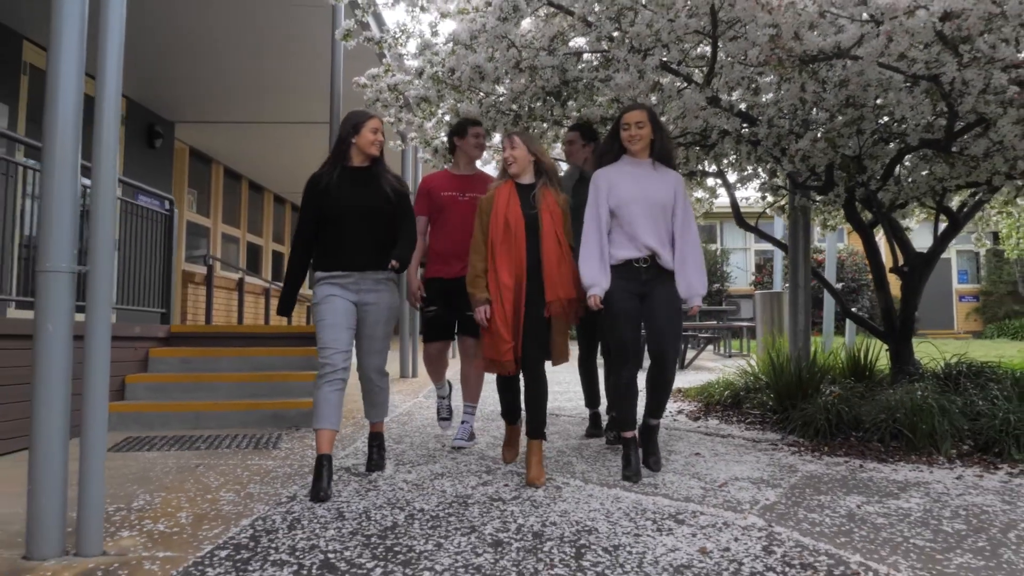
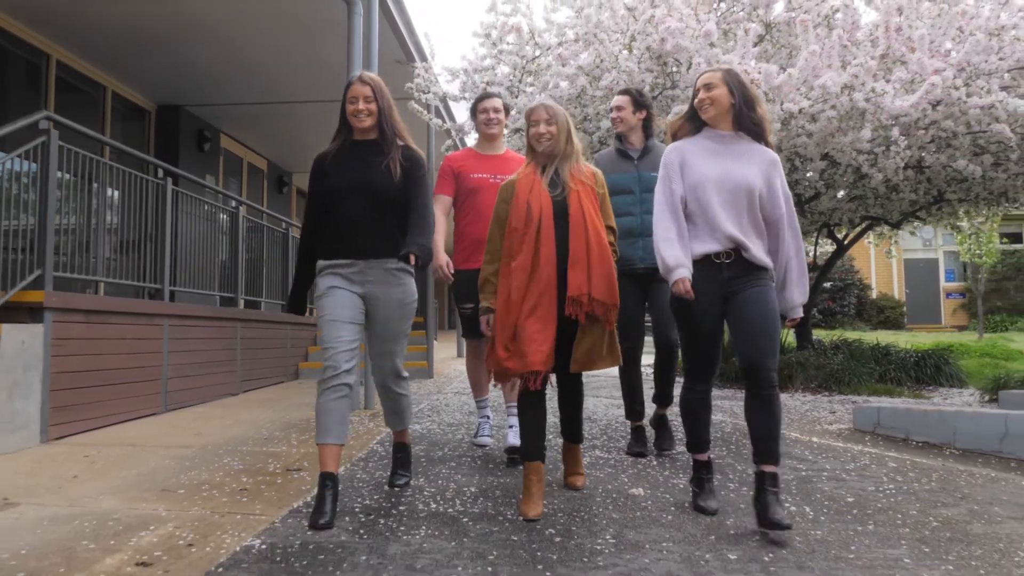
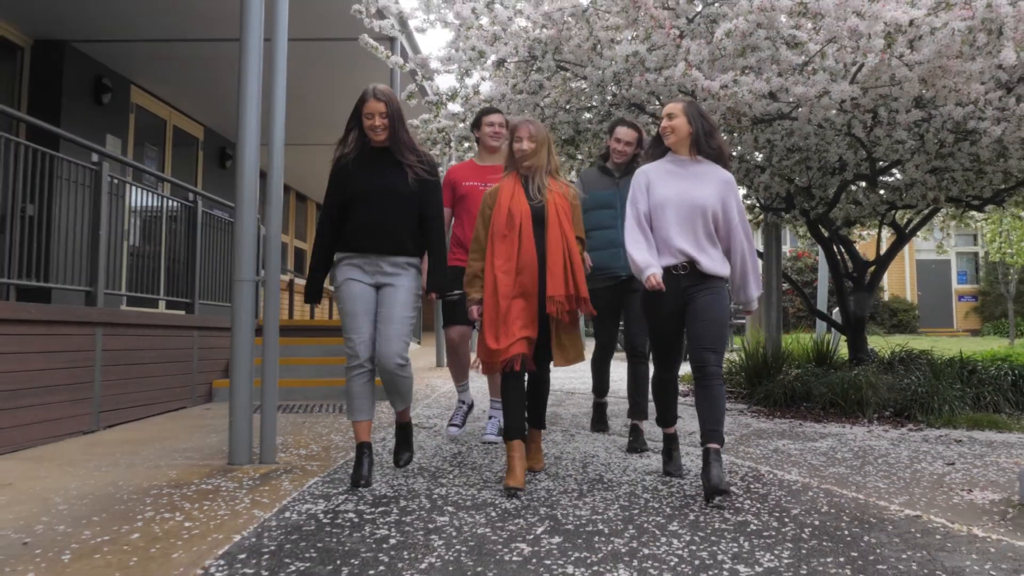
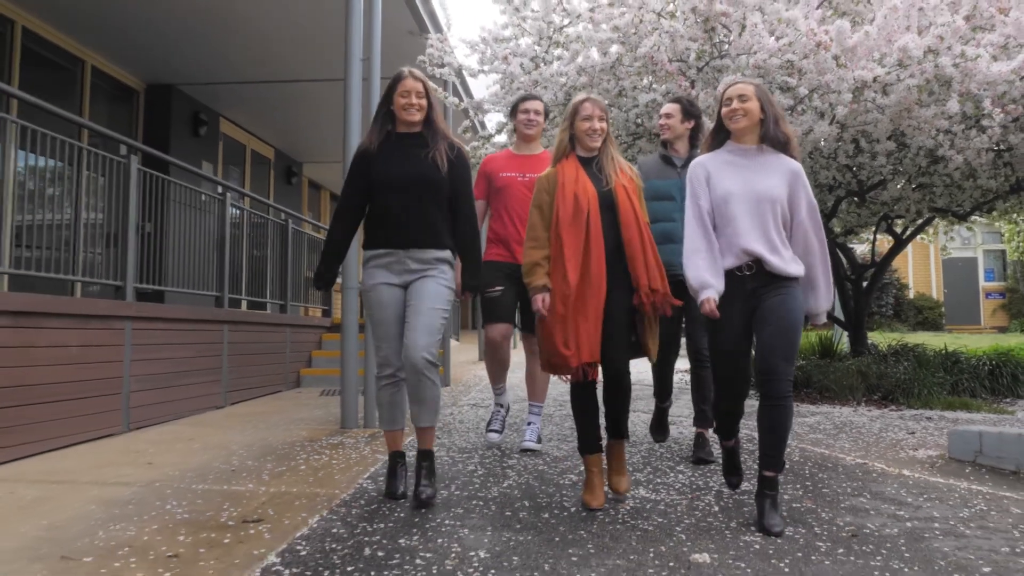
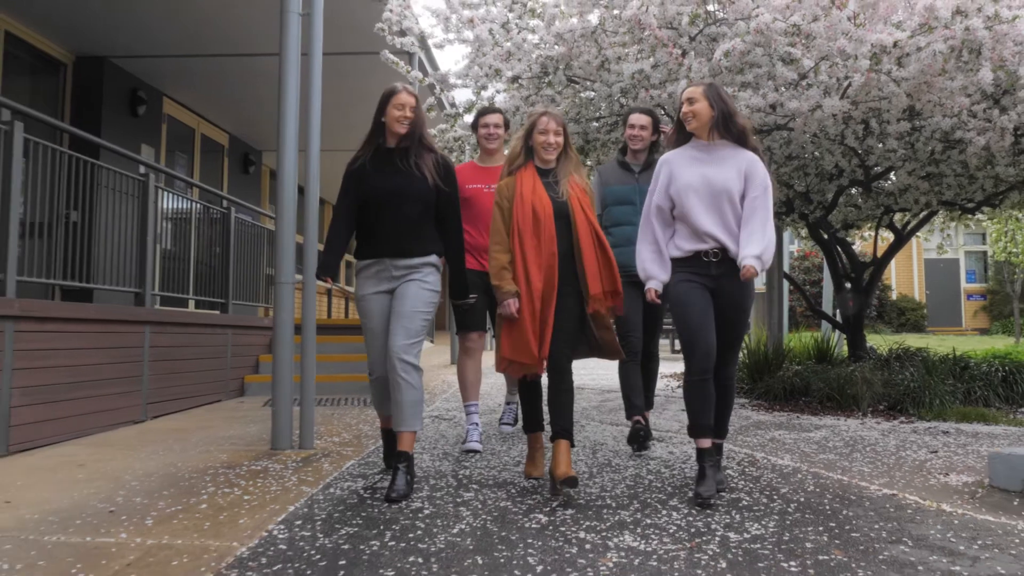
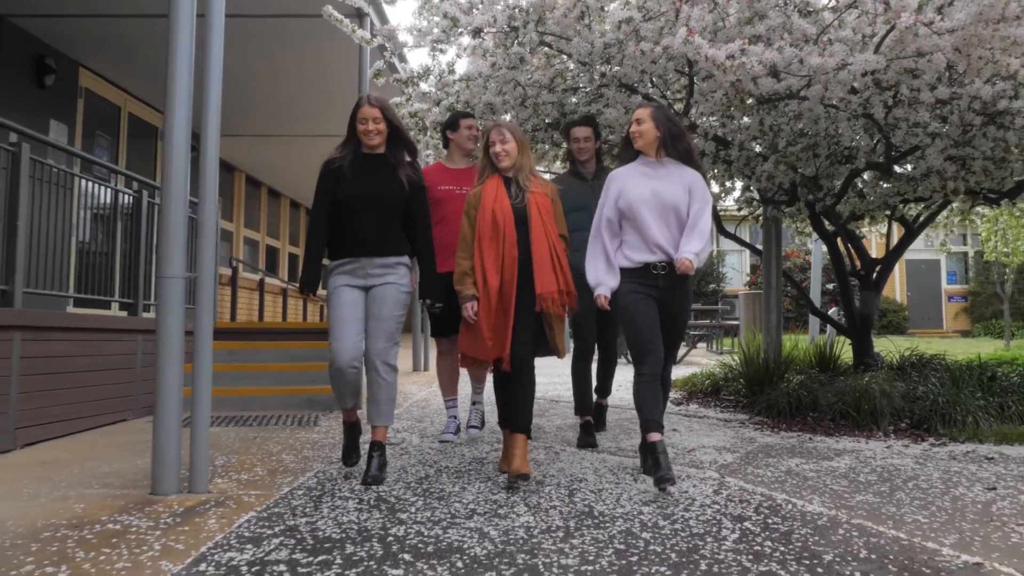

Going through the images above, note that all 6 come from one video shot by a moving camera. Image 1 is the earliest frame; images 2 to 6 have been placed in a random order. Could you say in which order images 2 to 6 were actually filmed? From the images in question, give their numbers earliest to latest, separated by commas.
6, 3, 5, 4, 2
